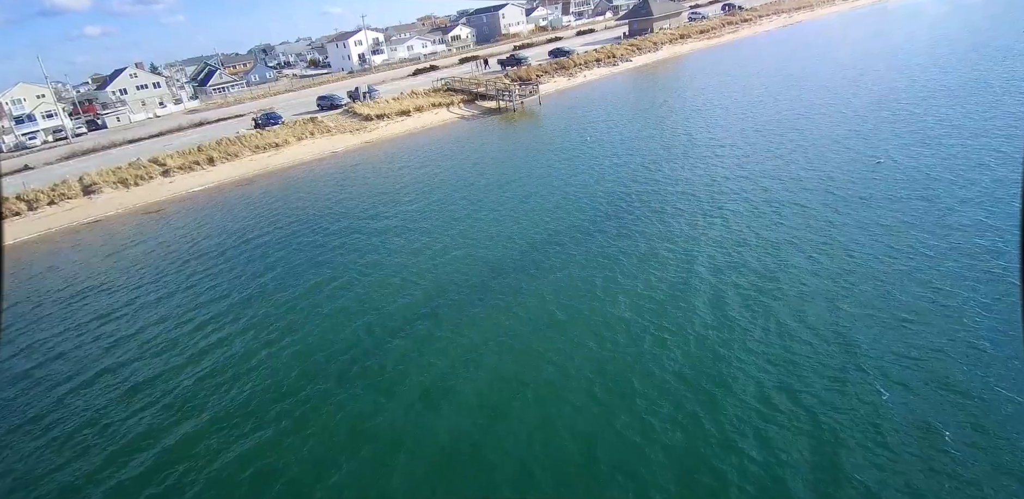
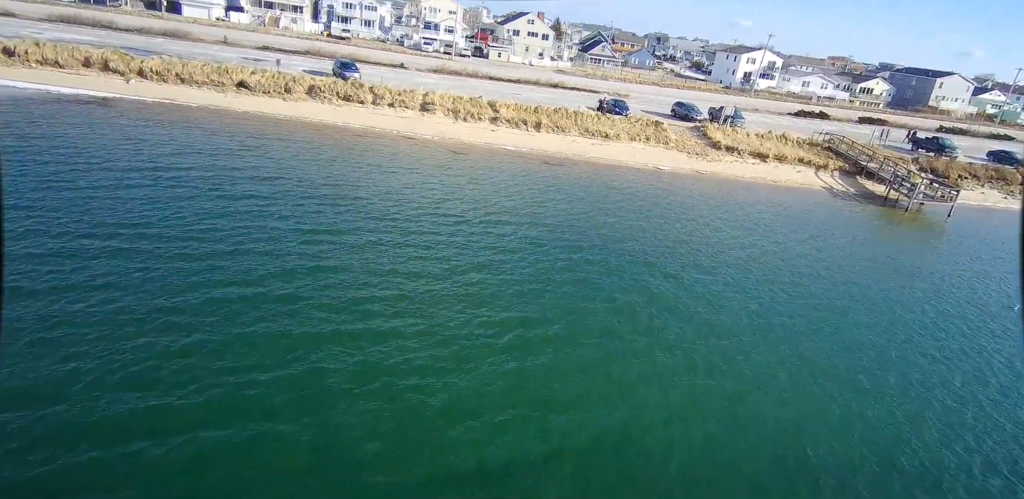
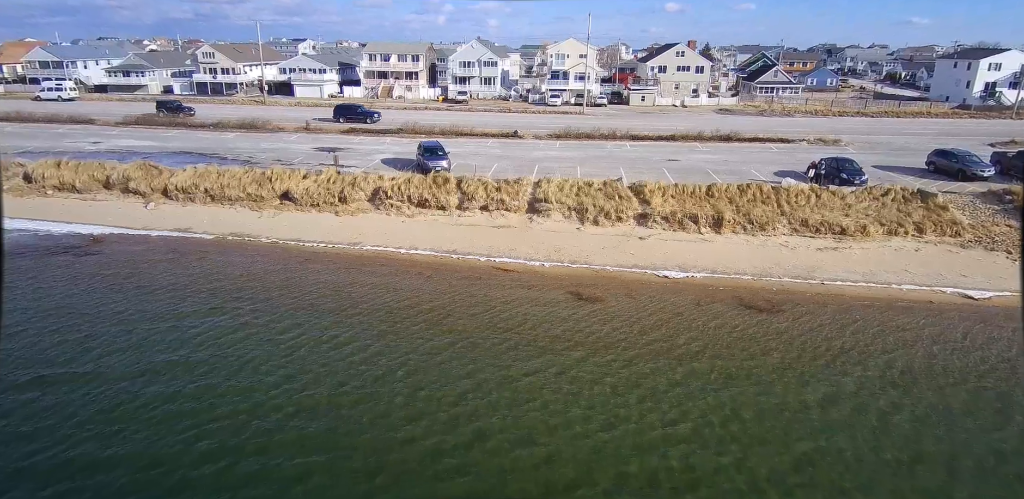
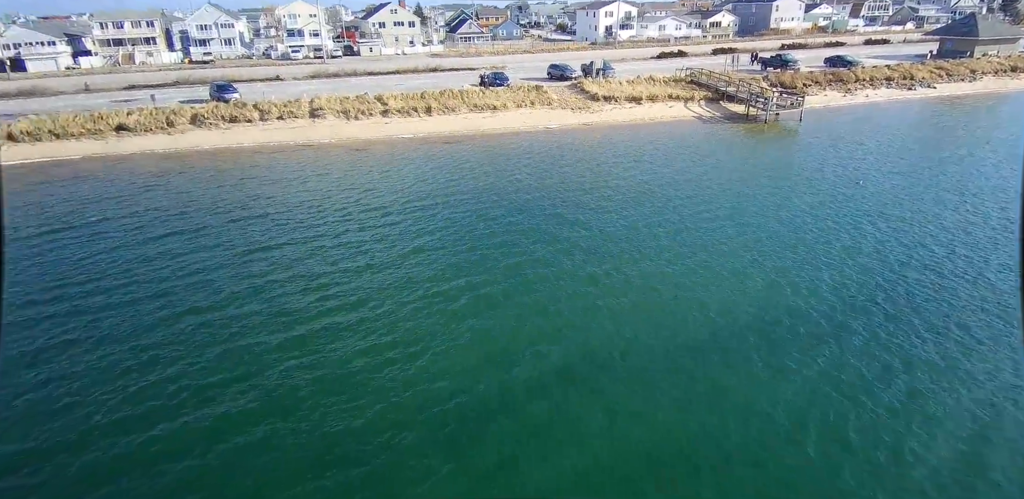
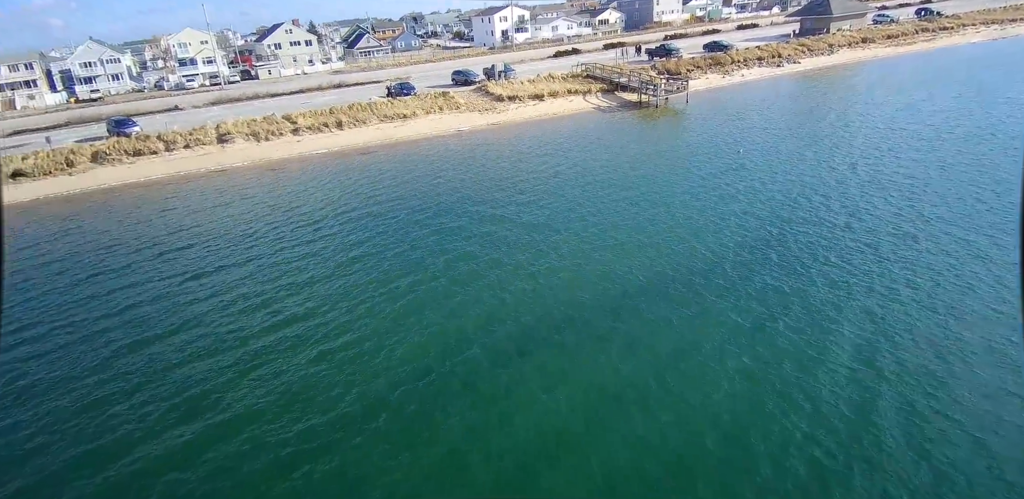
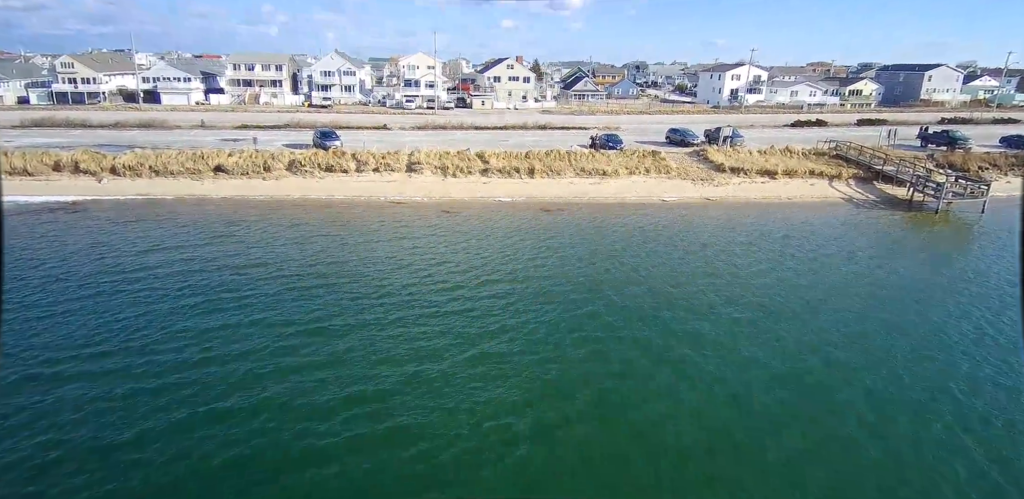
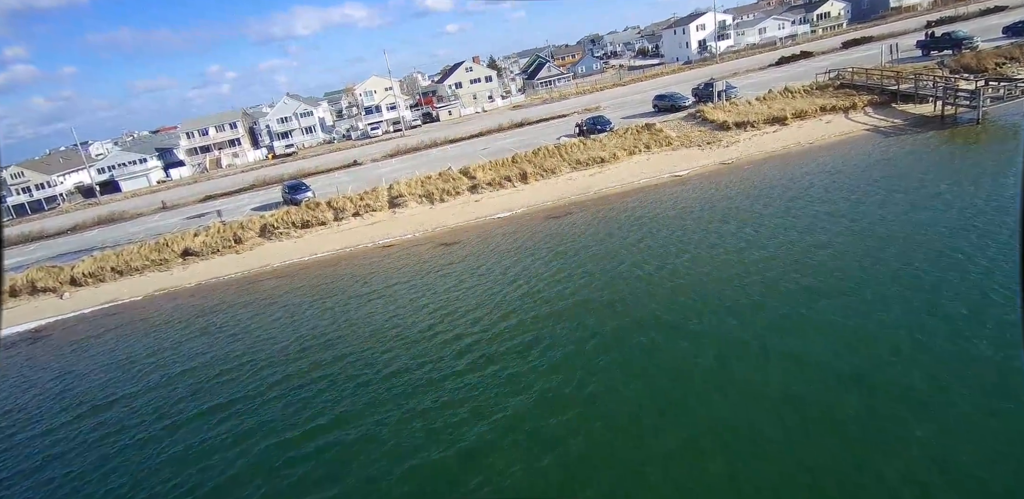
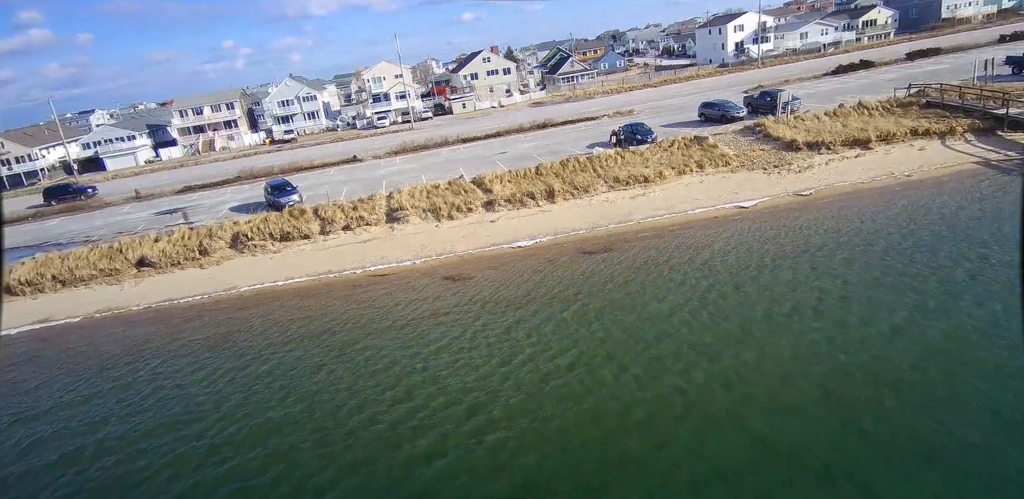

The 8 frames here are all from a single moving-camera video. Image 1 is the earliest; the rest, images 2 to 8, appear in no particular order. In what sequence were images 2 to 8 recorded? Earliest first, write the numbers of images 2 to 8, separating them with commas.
5, 4, 2, 6, 7, 8, 3
